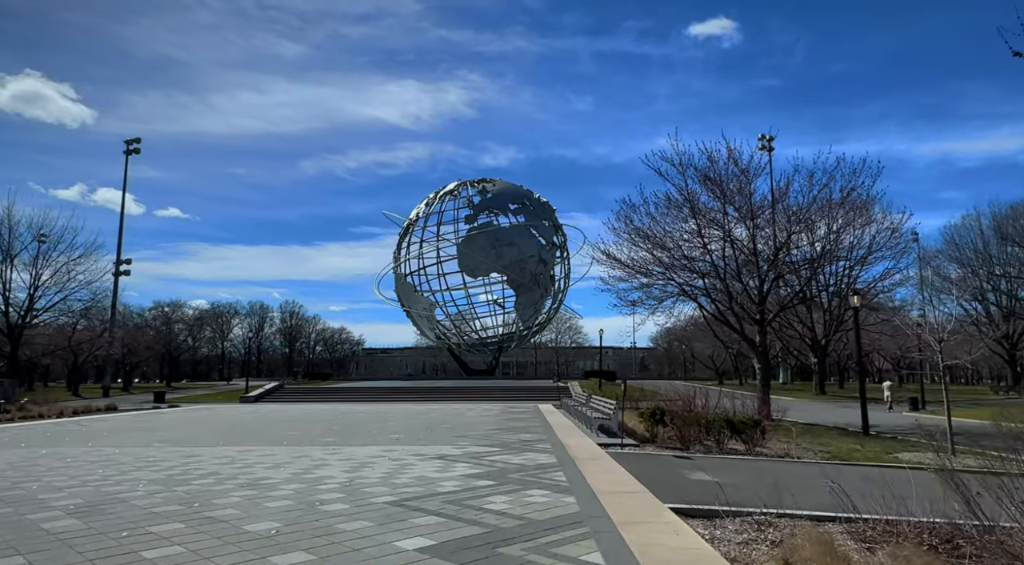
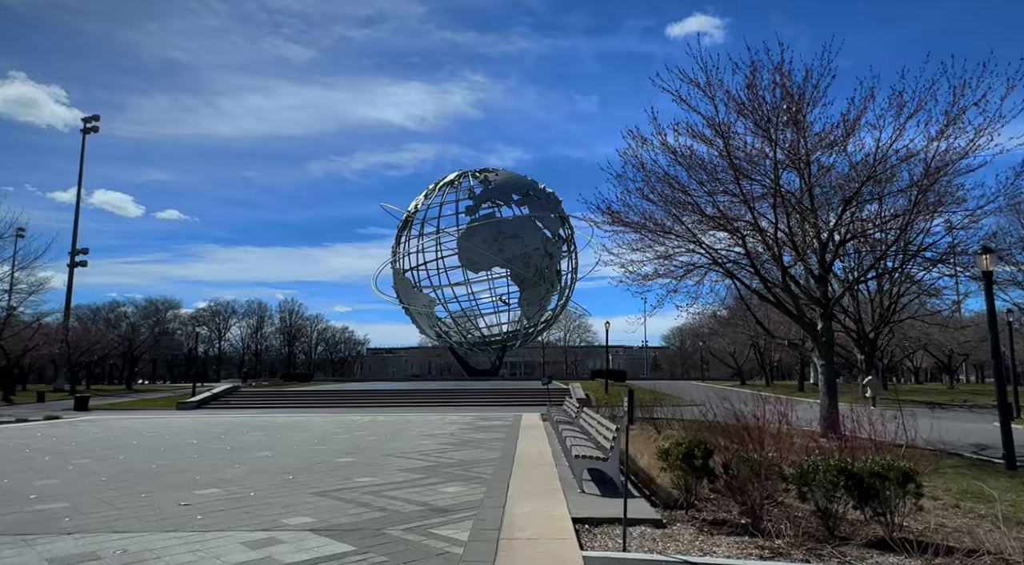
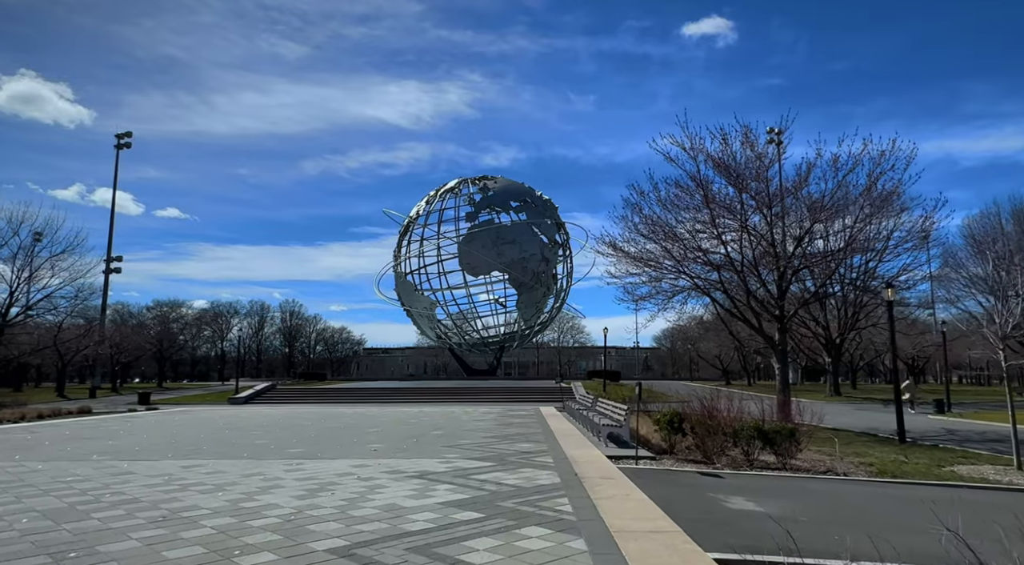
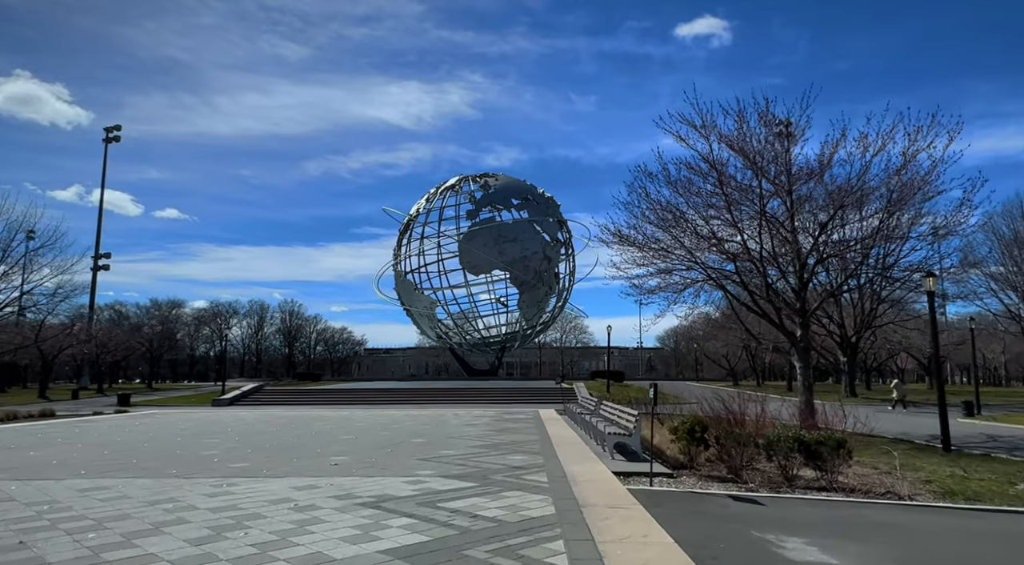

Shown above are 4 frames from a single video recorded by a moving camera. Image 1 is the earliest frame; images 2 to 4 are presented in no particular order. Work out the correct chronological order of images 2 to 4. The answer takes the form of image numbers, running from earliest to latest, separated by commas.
3, 4, 2
